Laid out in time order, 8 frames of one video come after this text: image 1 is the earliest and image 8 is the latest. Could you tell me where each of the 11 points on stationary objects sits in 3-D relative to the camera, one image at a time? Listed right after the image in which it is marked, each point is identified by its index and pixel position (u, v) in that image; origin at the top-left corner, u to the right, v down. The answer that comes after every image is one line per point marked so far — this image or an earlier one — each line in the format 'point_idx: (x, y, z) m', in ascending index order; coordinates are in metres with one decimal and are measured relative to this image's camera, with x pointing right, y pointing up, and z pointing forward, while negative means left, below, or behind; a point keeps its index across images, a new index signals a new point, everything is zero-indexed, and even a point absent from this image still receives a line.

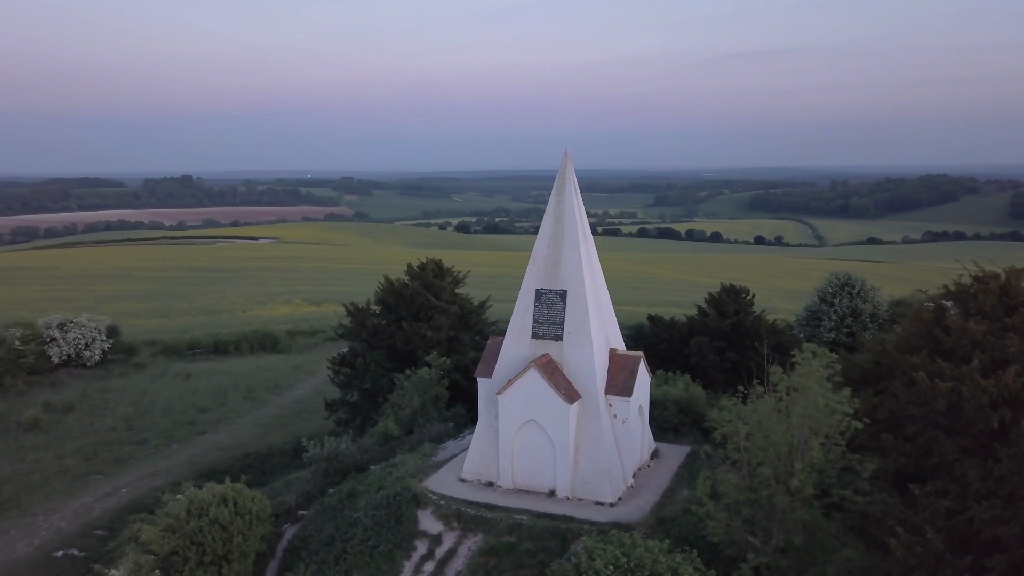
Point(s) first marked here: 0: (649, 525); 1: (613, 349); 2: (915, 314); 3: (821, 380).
0: (+2.6, -4.4, +12.2) m
1: (+2.3, -1.4, +14.8) m
2: (+9.7, -0.6, +15.6) m
3: (+4.7, -1.5, +10.4) m
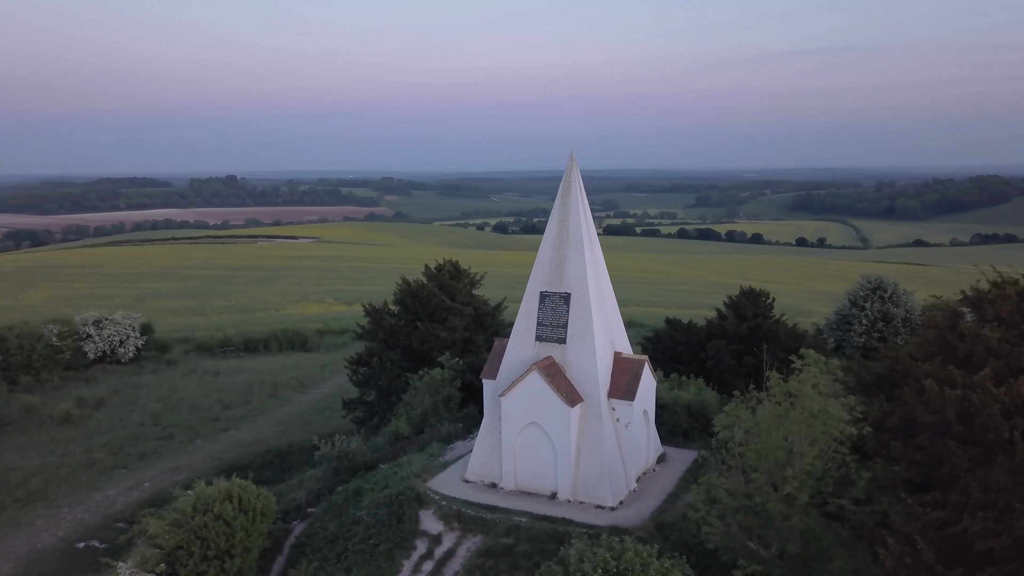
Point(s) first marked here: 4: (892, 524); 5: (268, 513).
0: (+2.5, -4.4, +12.1) m
1: (+2.4, -1.5, +14.7) m
2: (+9.8, -0.7, +15.3) m
3: (+4.6, -1.6, +10.3) m
4: (+5.6, -3.5, +9.8) m
5: (-5.1, -4.7, +13.7) m
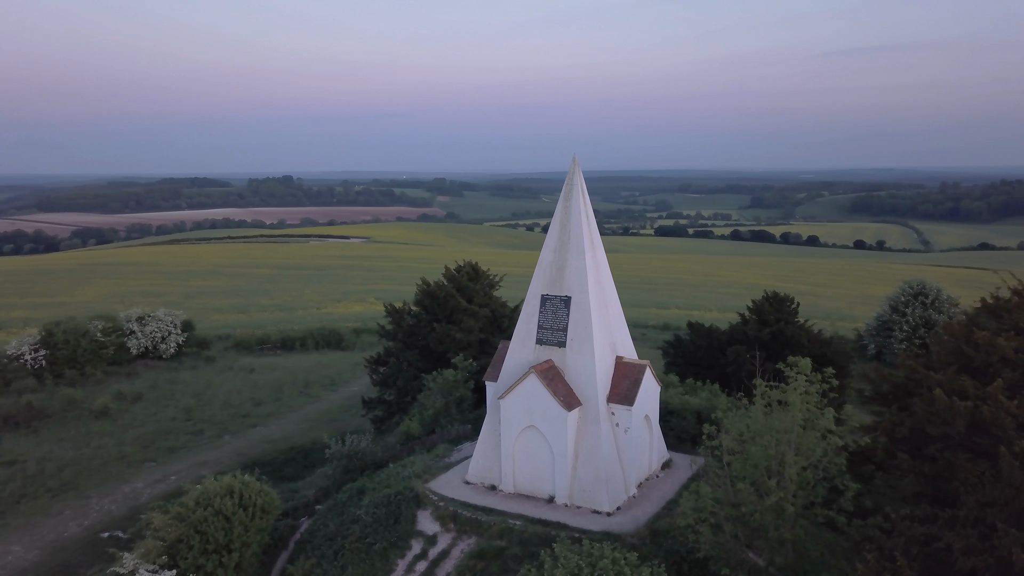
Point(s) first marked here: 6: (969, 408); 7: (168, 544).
0: (+2.4, -4.5, +12.0) m
1: (+2.4, -1.5, +14.6) m
2: (+9.8, -0.9, +14.8) m
3: (+4.4, -1.7, +10.0) m
4: (+5.4, -3.6, +9.6) m
5: (-5.2, -4.7, +13.9) m
6: (+8.3, -2.1, +11.7) m
7: (-6.7, -5.0, +12.8) m
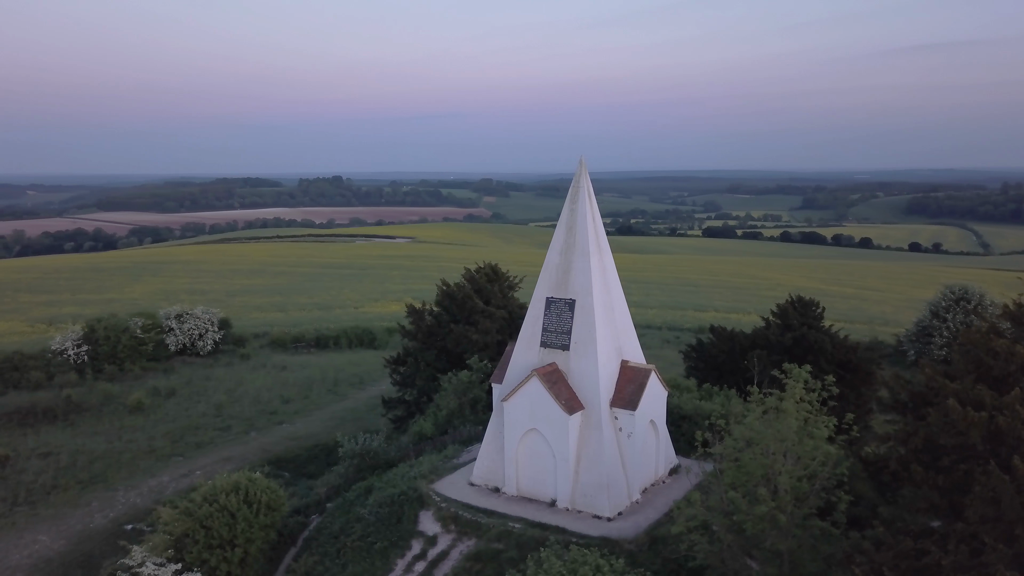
0: (+2.3, -4.6, +11.8) m
1: (+2.5, -1.6, +14.5) m
2: (+9.9, -1.0, +14.3) m
3: (+4.3, -1.7, +9.8) m
4: (+5.2, -3.7, +9.3) m
5: (-5.2, -4.7, +14.2) m
6: (+8.2, -2.3, +11.3) m
7: (-6.7, -5.0, +13.1) m
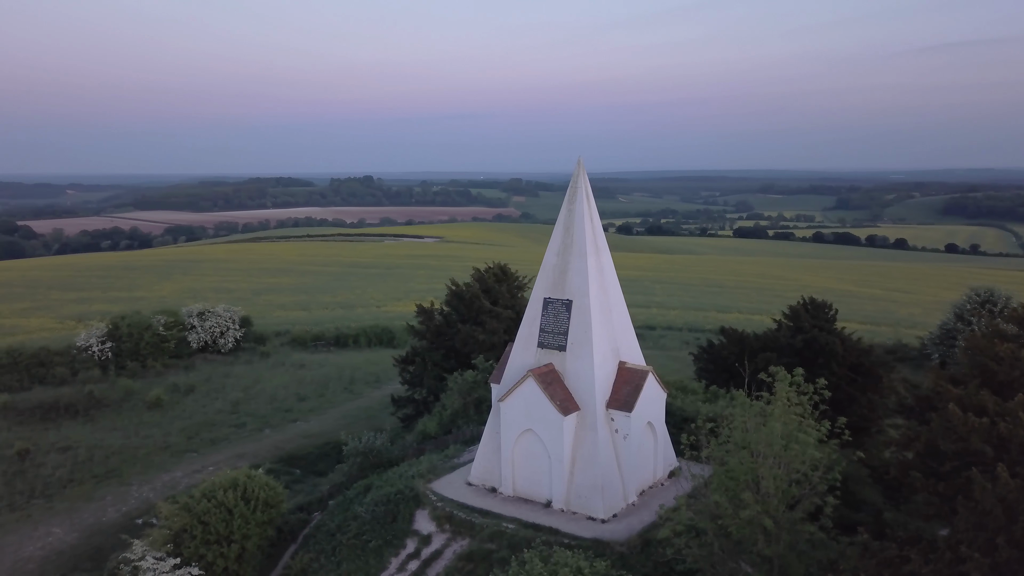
0: (+2.1, -4.6, +11.8) m
1: (+2.4, -1.6, +14.4) m
2: (+9.9, -1.1, +14.0) m
3: (+4.1, -1.8, +9.7) m
4: (+5.0, -3.7, +9.1) m
5: (-5.3, -4.7, +14.3) m
6: (+8.1, -2.3, +11.1) m
7: (-6.9, -5.0, +13.3) m
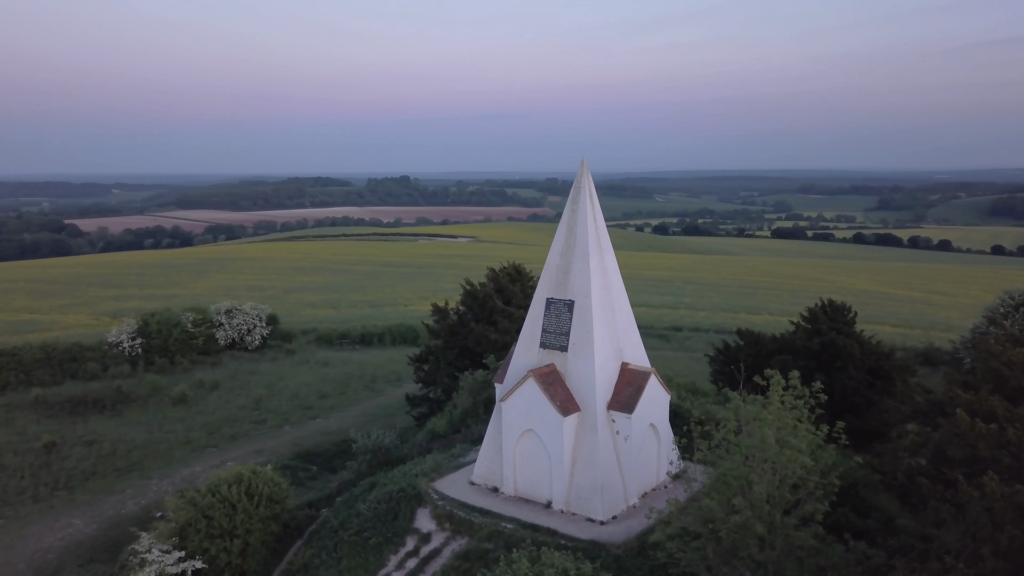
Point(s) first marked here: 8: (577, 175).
0: (+2.1, -4.6, +11.7) m
1: (+2.5, -1.6, +14.3) m
2: (+9.9, -1.1, +13.6) m
3: (+3.9, -1.8, +9.5) m
4: (+4.8, -3.8, +9.0) m
5: (-5.2, -4.7, +14.5) m
6: (+8.0, -2.4, +10.8) m
7: (-6.9, -4.9, +13.5) m
8: (+1.4, +2.5, +14.4) m
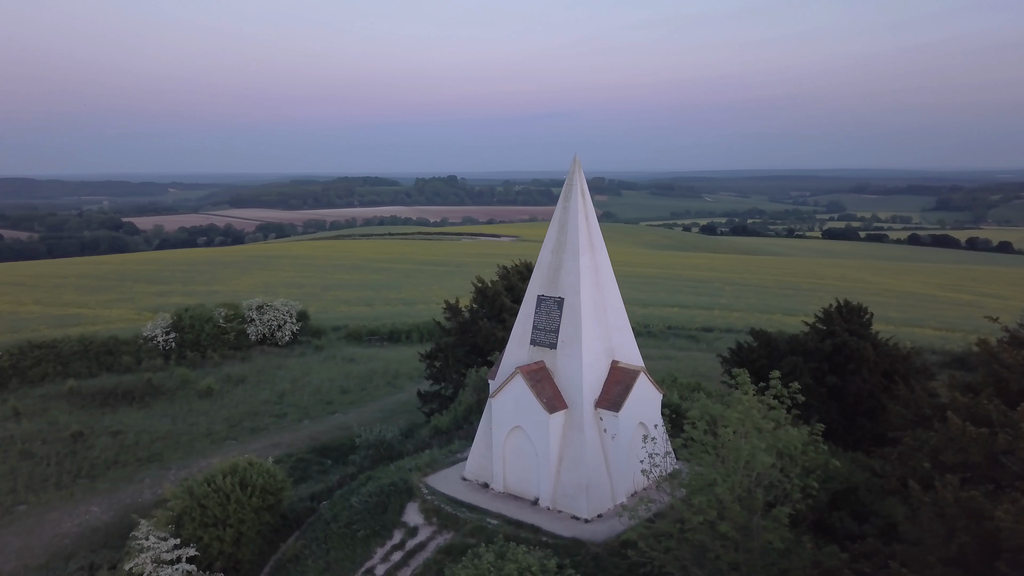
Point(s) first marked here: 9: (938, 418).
0: (+1.7, -4.6, +11.7) m
1: (+2.3, -1.6, +14.3) m
2: (+9.6, -1.2, +13.3) m
3: (+3.5, -1.8, +9.4) m
4: (+4.3, -3.8, +8.8) m
5: (-5.5, -4.6, +14.8) m
6: (+7.6, -2.4, +10.5) m
7: (-7.1, -4.8, +13.9) m
8: (+1.2, +2.5, +14.4) m
9: (+9.2, -2.9, +14.3) m
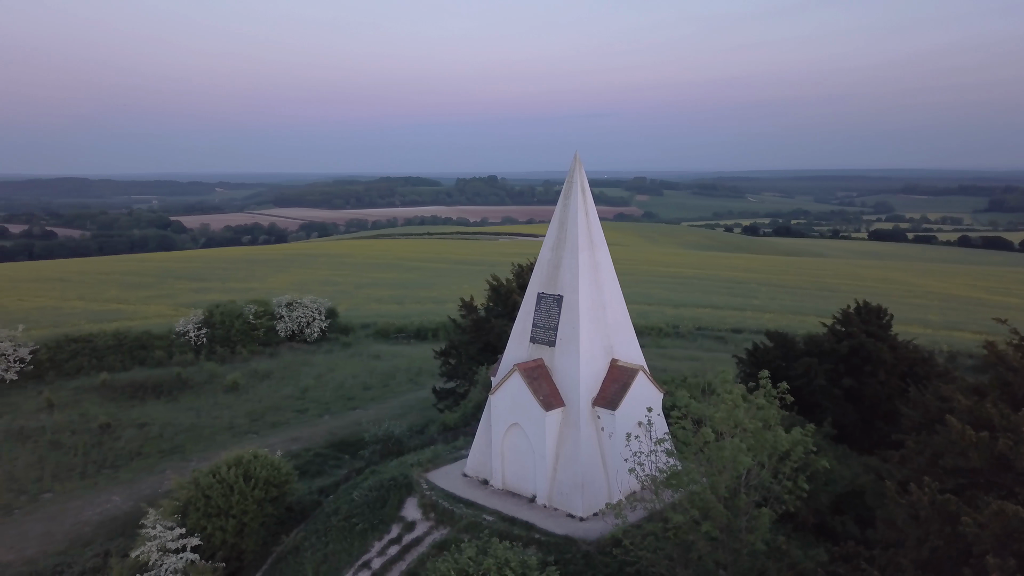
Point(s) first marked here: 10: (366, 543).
0: (+1.6, -4.6, +11.7) m
1: (+2.2, -1.6, +14.2) m
2: (+9.6, -1.2, +12.9) m
3: (+3.3, -1.8, +9.4) m
4: (+4.1, -3.8, +8.7) m
5: (-5.5, -4.5, +15.1) m
6: (+7.4, -2.4, +10.3) m
7: (-7.2, -4.7, +14.3) m
8: (+1.2, +2.6, +14.4) m
9: (+9.2, -2.9, +14.0) m
10: (-3.0, -5.3, +13.7) m
